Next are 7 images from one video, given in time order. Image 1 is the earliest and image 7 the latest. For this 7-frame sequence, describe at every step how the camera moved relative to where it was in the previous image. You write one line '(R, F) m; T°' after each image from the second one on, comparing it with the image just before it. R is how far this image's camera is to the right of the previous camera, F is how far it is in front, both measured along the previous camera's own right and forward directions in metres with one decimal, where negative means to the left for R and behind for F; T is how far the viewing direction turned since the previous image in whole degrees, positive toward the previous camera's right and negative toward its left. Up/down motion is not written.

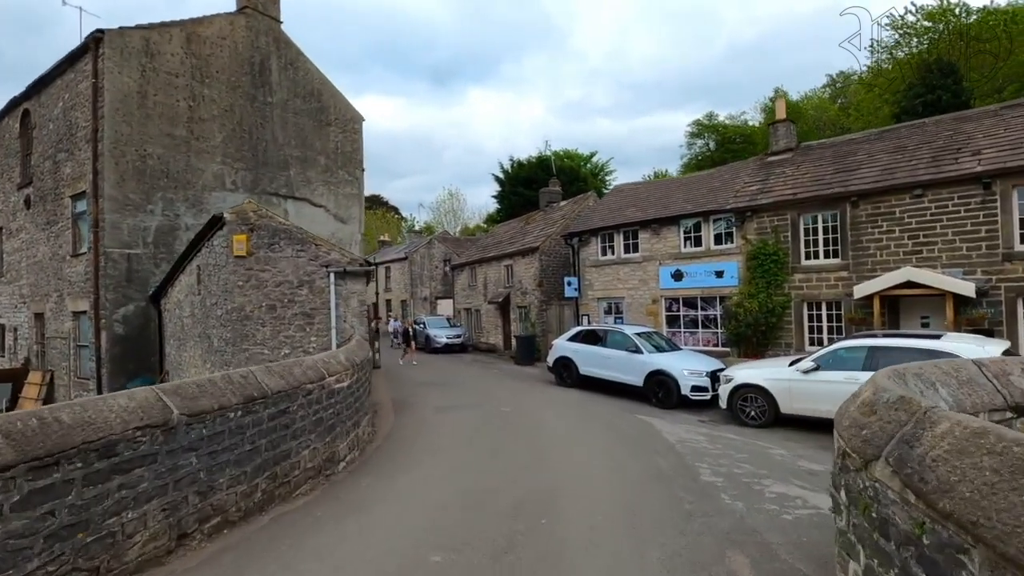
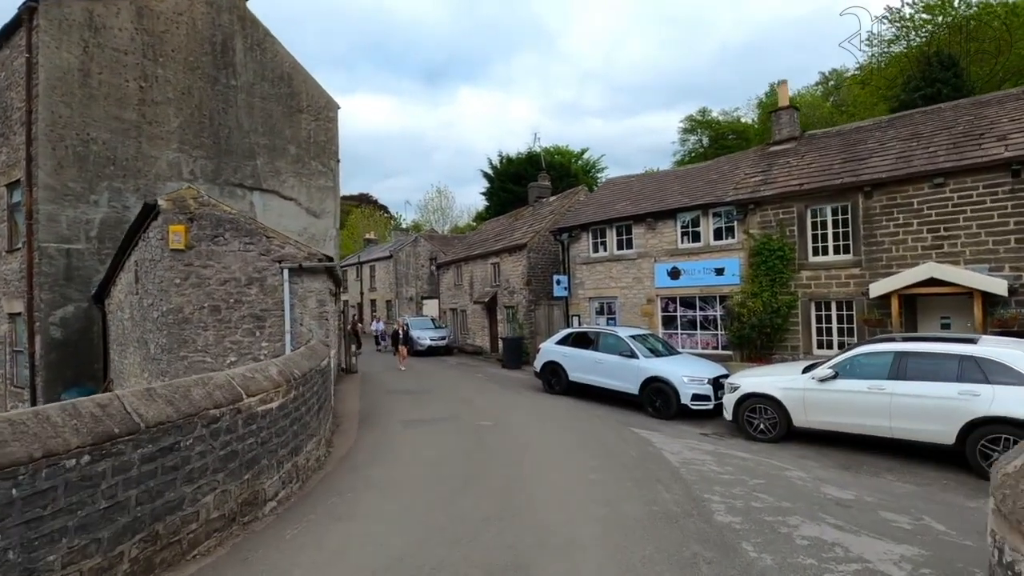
(+0.2, +1.3) m; +1°
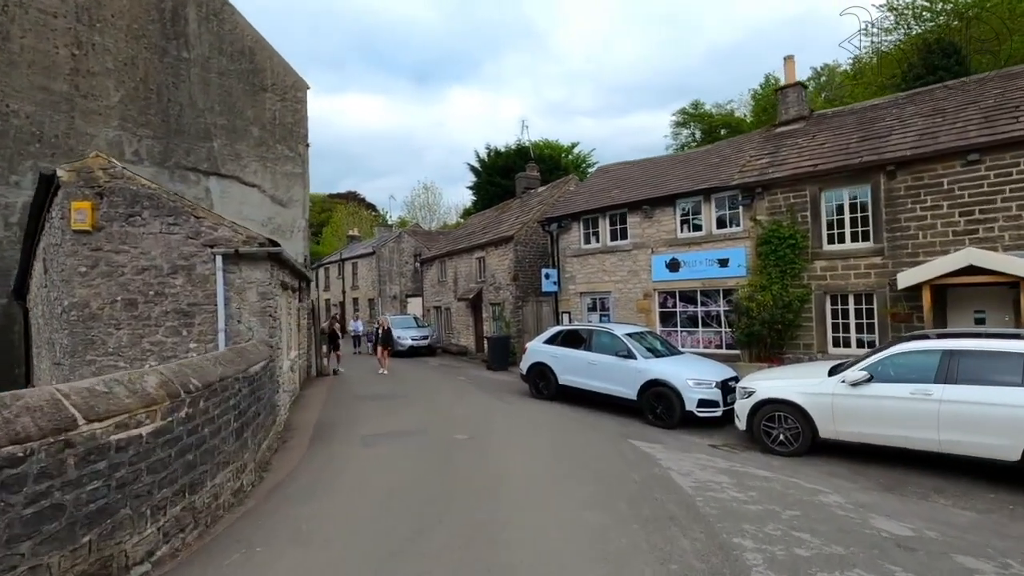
(+0.2, +1.5) m; +1°
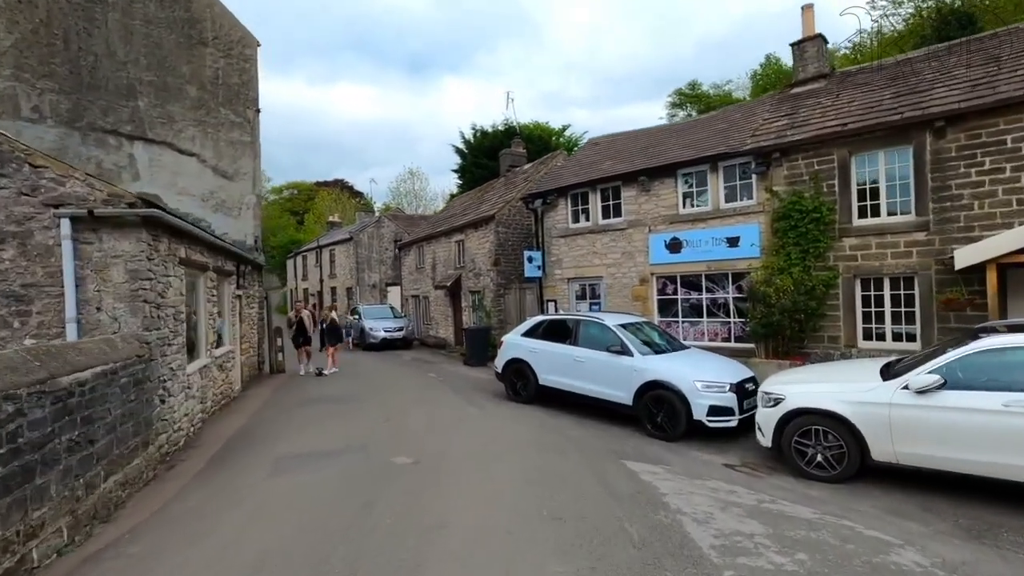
(+0.4, +2.1) m; +1°
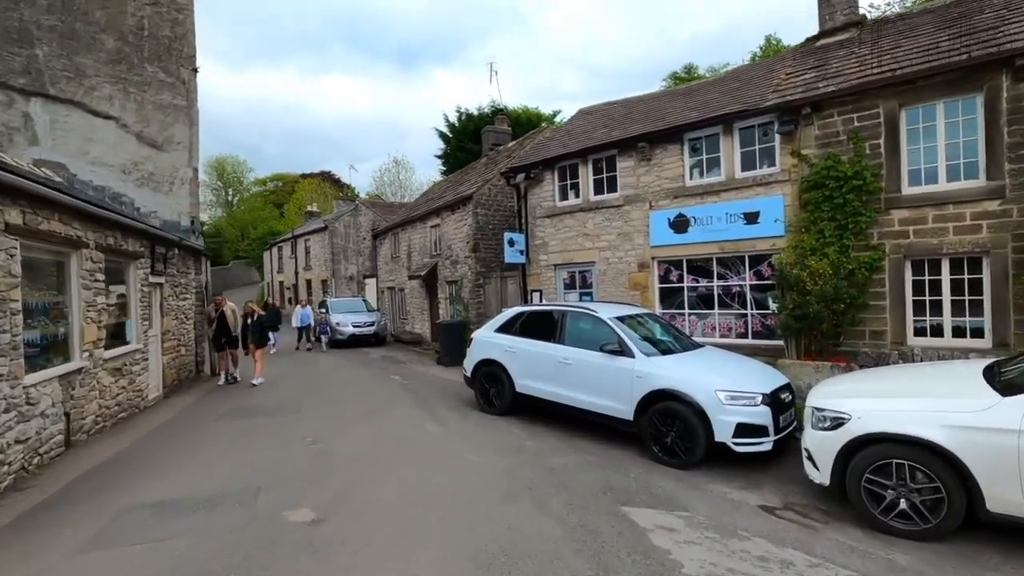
(+0.3, +2.1) m; +1°
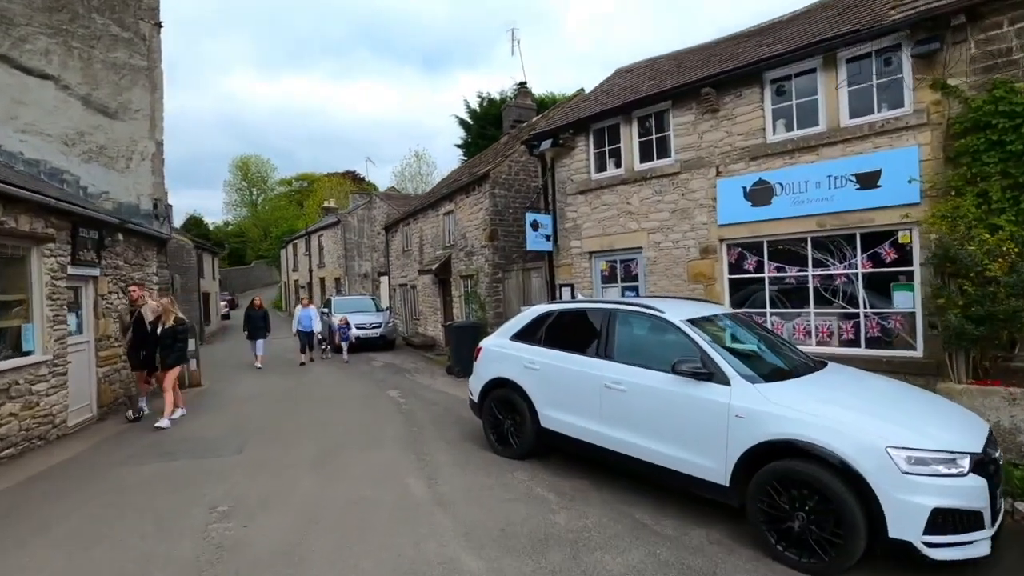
(0.0, +2.6) m; -3°
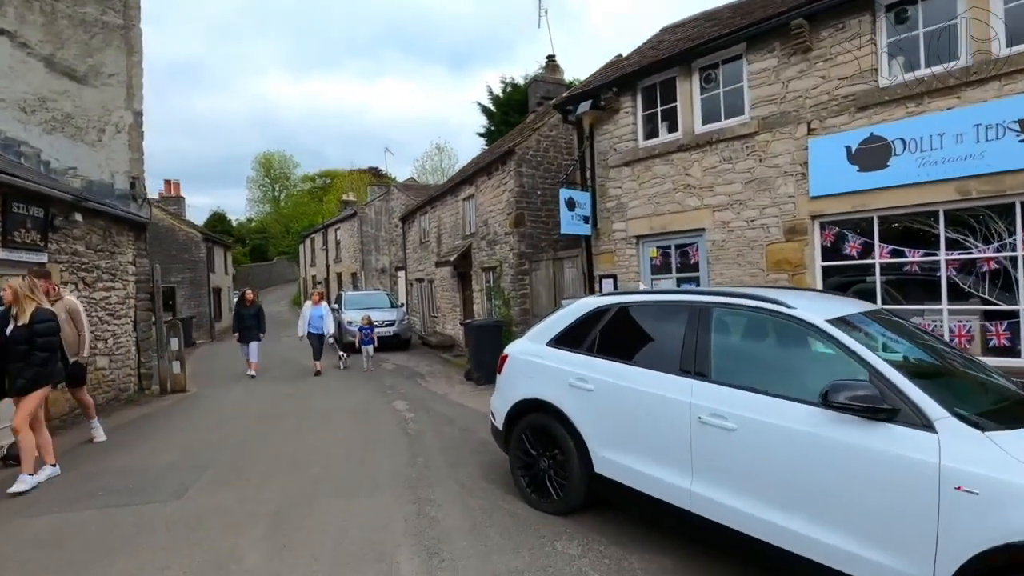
(-0.1, +1.8) m; -2°
